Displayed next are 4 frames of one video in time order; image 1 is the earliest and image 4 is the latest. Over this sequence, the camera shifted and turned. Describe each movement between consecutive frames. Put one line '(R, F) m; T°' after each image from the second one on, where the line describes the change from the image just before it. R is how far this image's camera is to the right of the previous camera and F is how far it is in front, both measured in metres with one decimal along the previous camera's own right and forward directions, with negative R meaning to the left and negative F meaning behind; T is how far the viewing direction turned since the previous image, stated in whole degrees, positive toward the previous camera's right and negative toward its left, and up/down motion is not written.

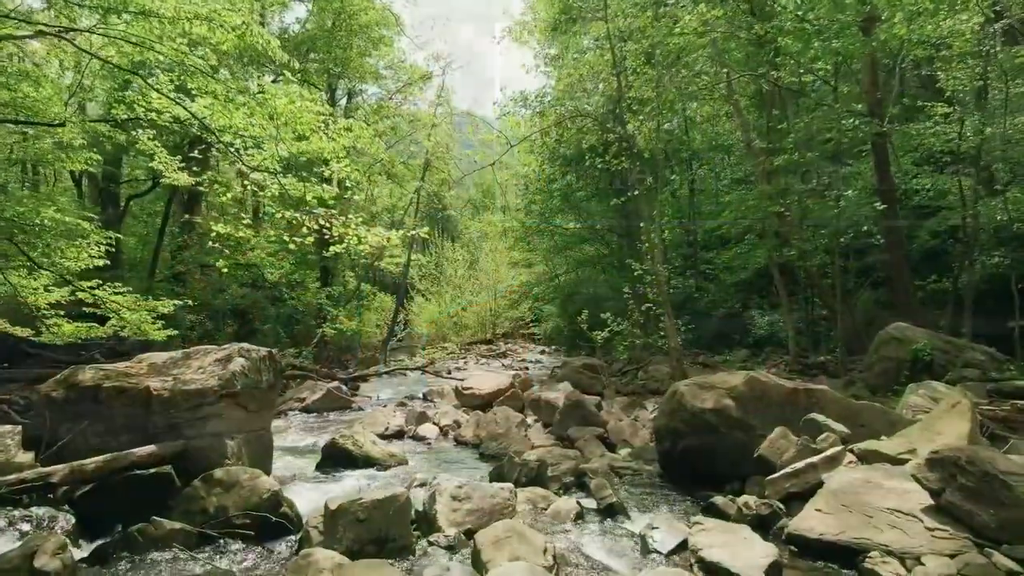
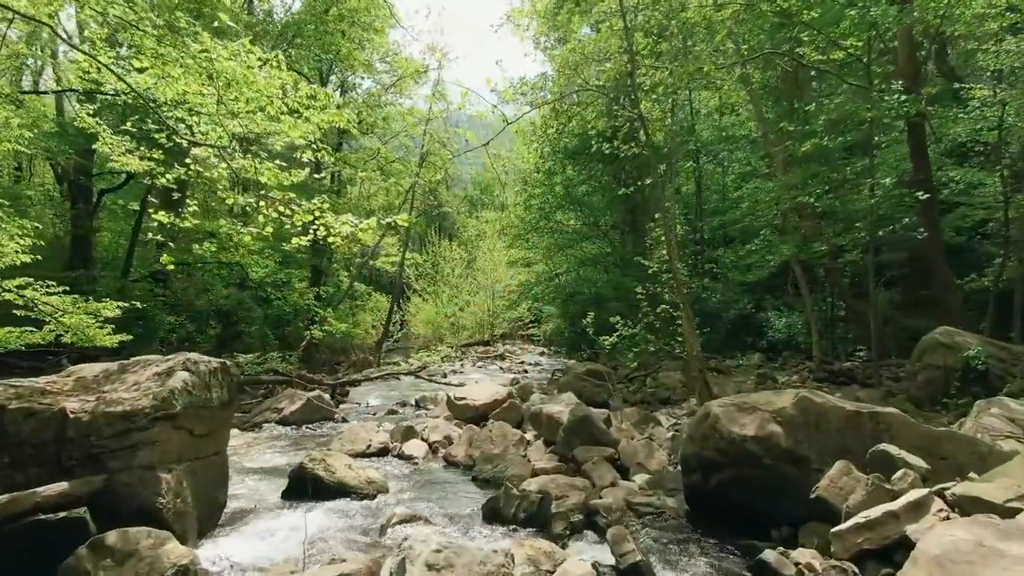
(0.0, +1.1) m; 0°
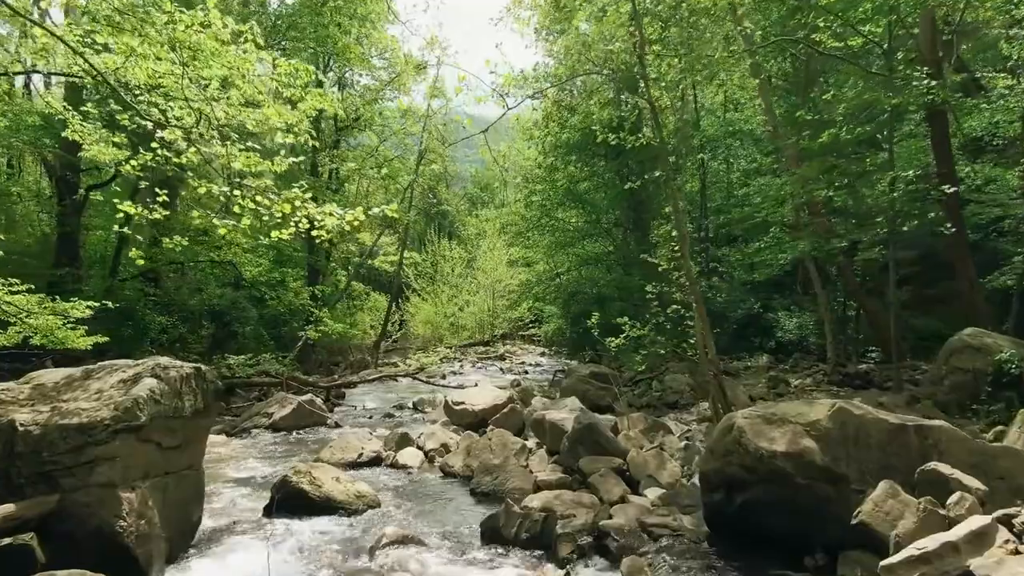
(0.0, +0.5) m; 0°
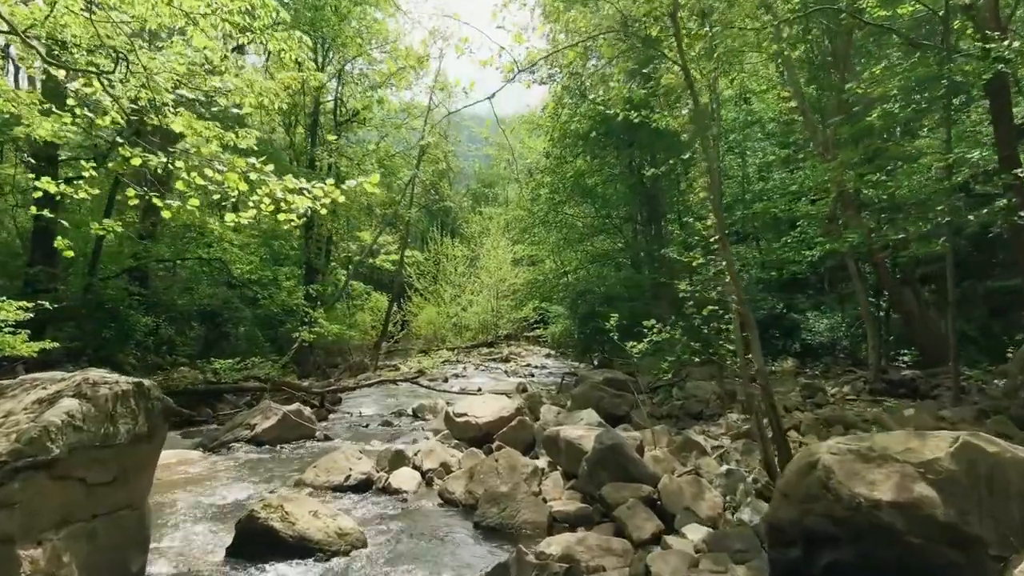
(-0.1, +1.1) m; 0°
